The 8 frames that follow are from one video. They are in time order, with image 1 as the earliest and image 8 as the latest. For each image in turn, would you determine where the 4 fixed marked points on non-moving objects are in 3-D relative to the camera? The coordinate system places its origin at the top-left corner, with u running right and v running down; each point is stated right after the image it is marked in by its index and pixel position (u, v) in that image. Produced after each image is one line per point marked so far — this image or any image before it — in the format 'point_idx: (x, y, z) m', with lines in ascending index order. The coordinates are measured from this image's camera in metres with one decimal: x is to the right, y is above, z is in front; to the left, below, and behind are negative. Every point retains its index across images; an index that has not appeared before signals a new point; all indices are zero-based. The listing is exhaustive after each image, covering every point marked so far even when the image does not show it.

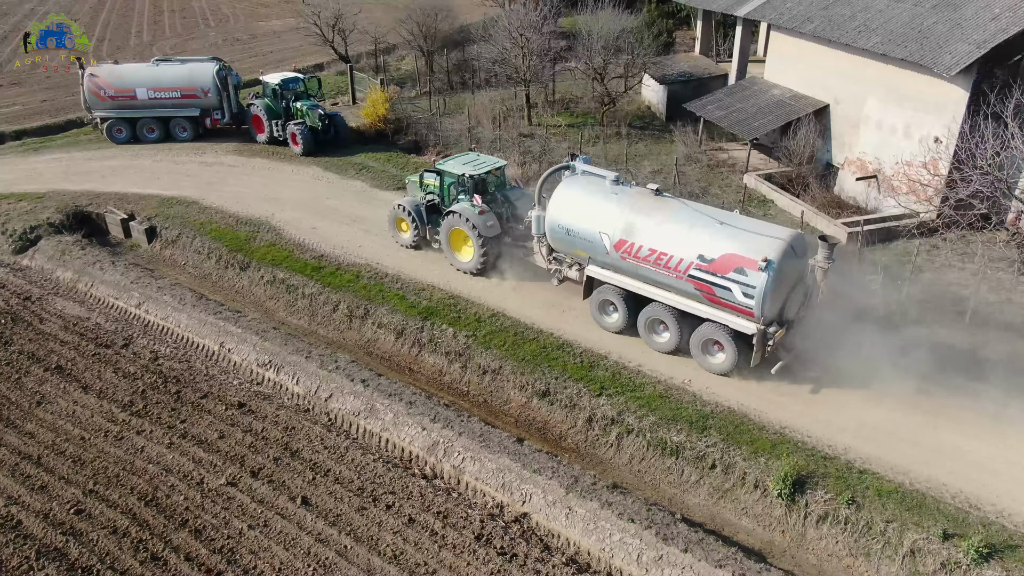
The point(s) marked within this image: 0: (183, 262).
0: (-6.6, +0.5, +14.9) m
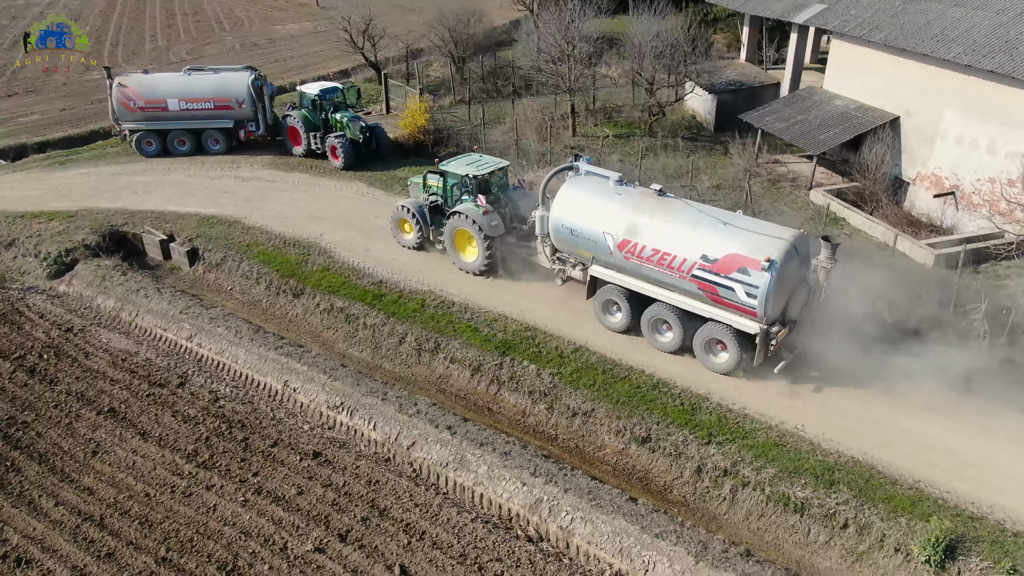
0: (-5.3, 0.0, +14.0) m
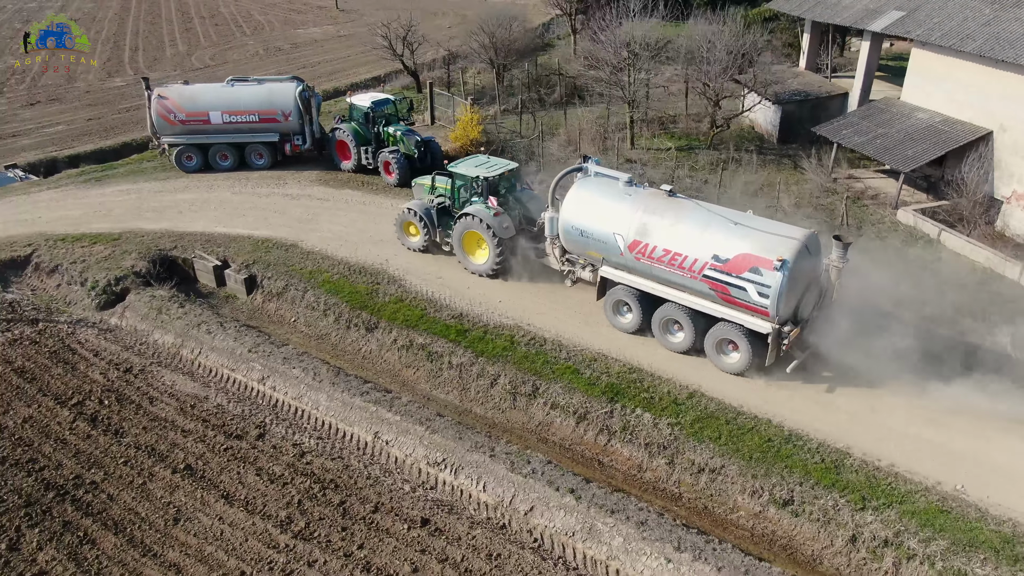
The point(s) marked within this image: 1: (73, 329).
0: (-3.8, -0.5, +13.0) m
1: (-7.3, -0.7, +12.4) m
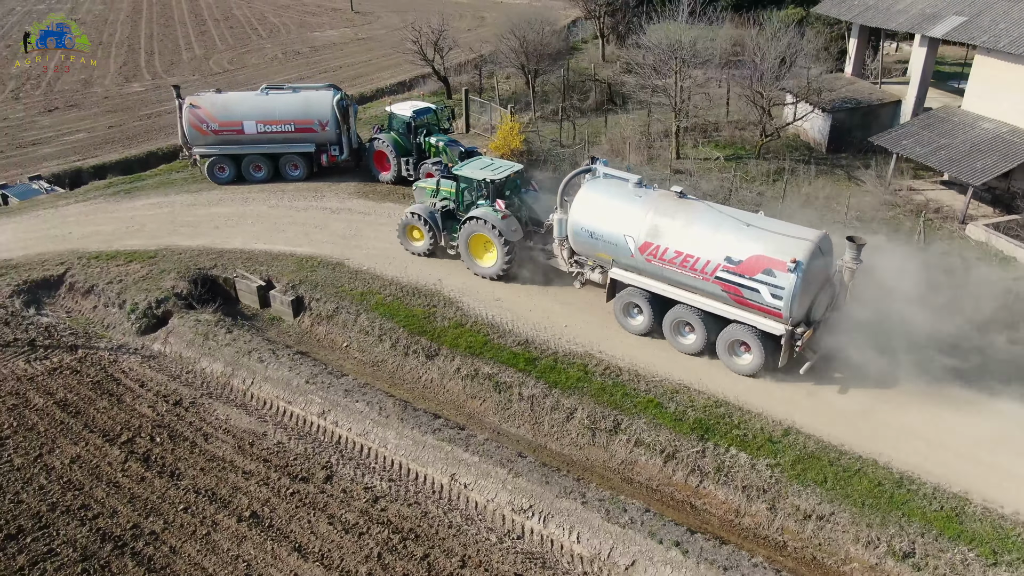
0: (-2.7, -0.9, +12.3) m
1: (-6.3, -1.1, +11.7) m
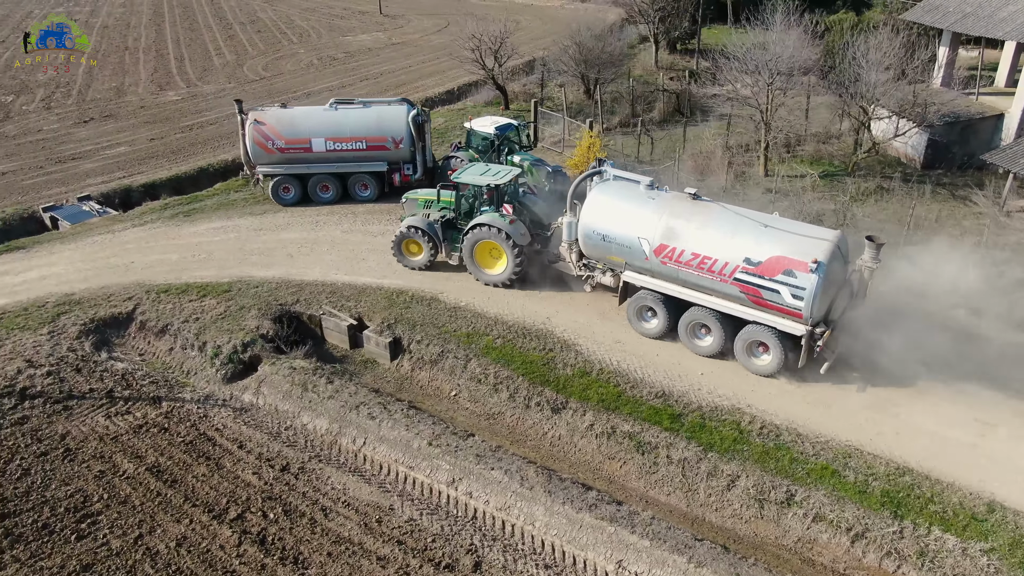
0: (-0.8, -1.6, +11.1) m
1: (-4.4, -1.7, +10.5) m
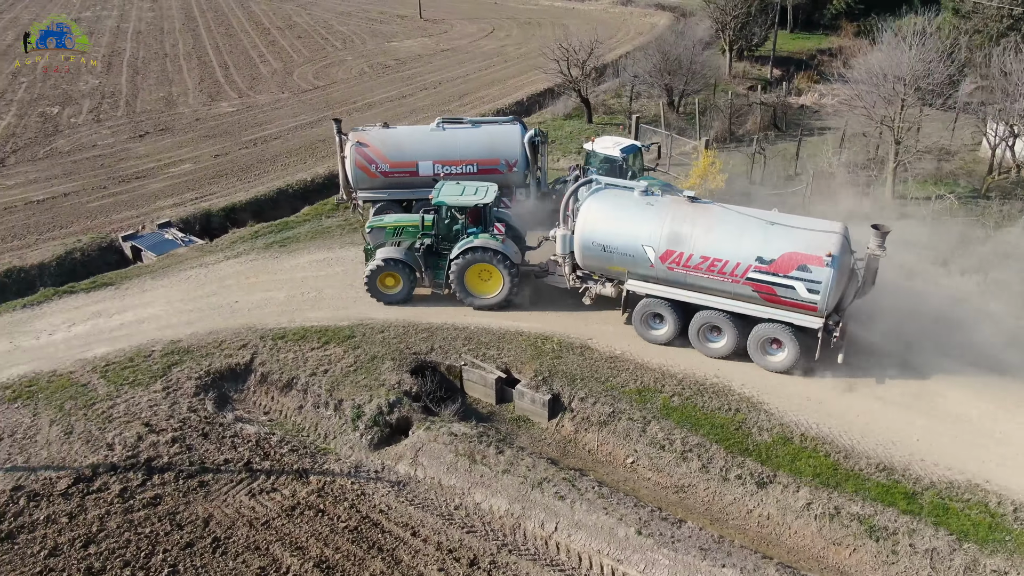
0: (+1.6, -2.3, +9.8) m
1: (-1.9, -2.4, +9.1) m
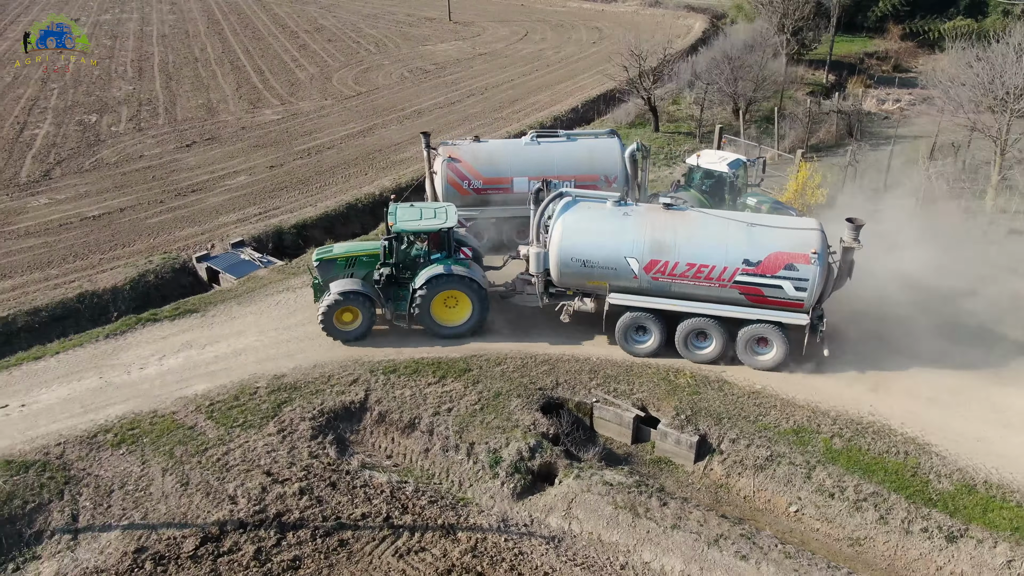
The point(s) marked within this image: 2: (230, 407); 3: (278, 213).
0: (+3.5, -2.7, +9.0) m
1: (0.0, -2.9, +8.3) m
2: (-3.8, -1.6, +10.0) m
3: (-5.1, +1.7, +16.4) m
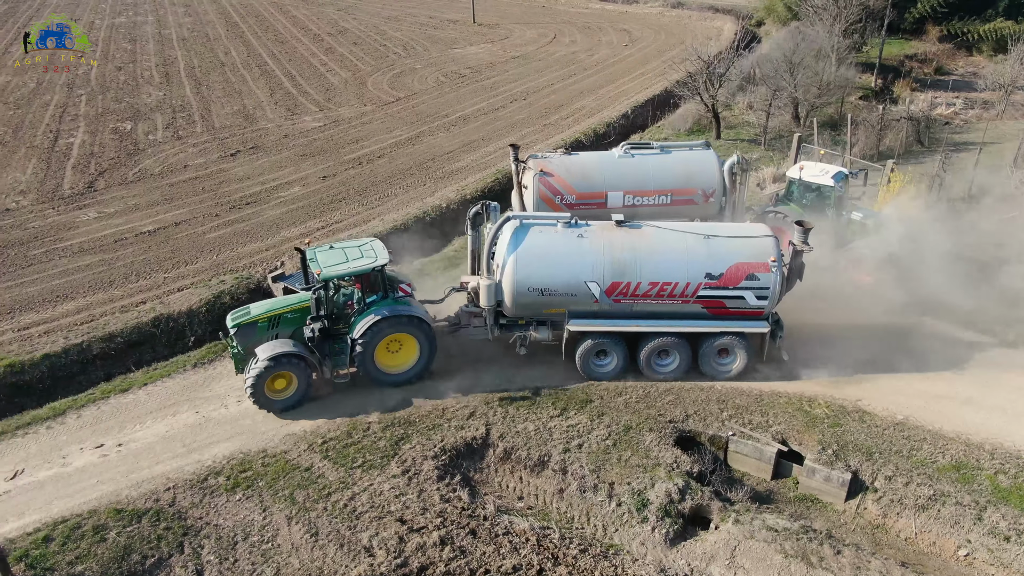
0: (+5.2, -3.0, +8.4) m
1: (+1.7, -3.2, +7.7) m
2: (-2.1, -2.0, +9.3) m
3: (-3.5, +1.3, +15.7) m
